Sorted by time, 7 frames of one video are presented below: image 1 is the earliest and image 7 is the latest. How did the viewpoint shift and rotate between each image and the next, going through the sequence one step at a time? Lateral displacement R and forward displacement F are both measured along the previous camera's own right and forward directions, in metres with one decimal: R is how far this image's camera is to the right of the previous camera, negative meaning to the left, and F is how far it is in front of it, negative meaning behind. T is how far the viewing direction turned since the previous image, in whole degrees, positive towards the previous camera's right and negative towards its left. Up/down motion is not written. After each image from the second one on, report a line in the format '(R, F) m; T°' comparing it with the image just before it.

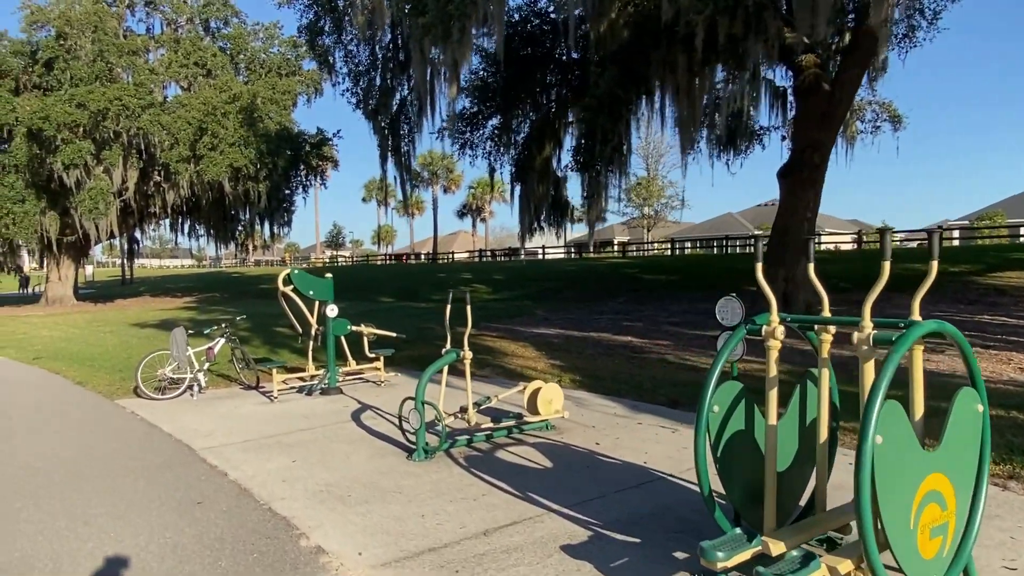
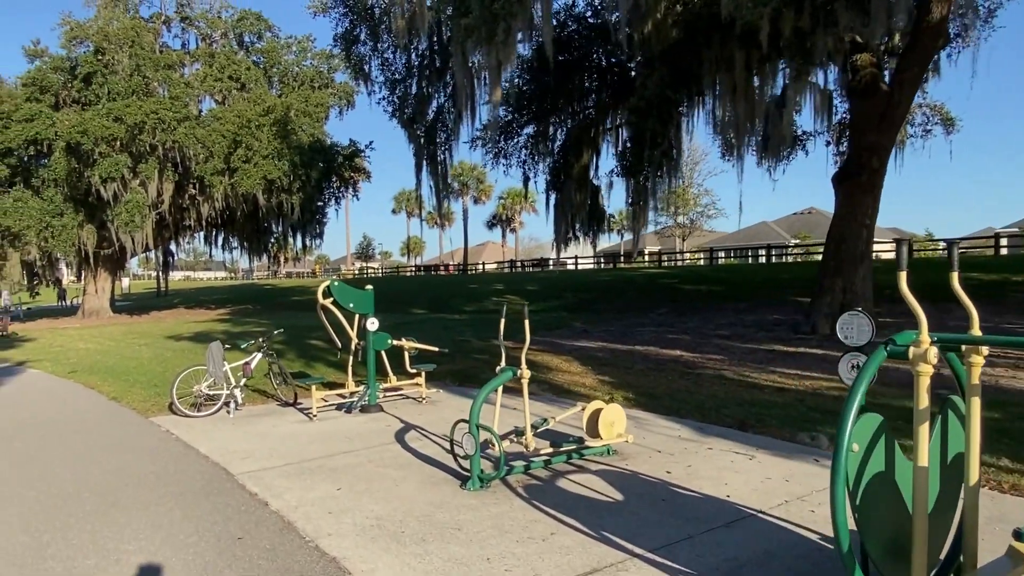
(-0.3, +0.5) m; -2°
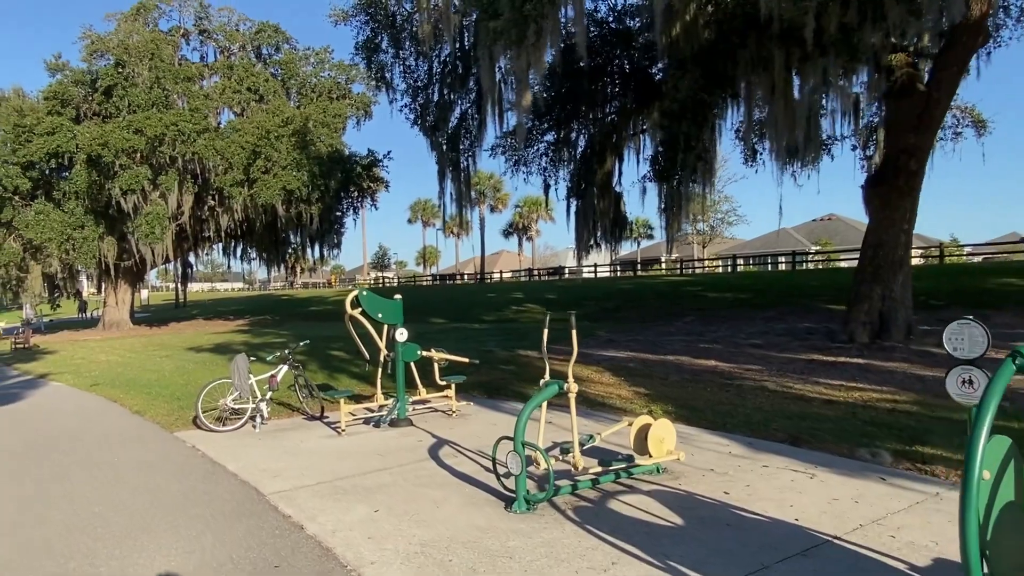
(-0.2, +0.3) m; -1°
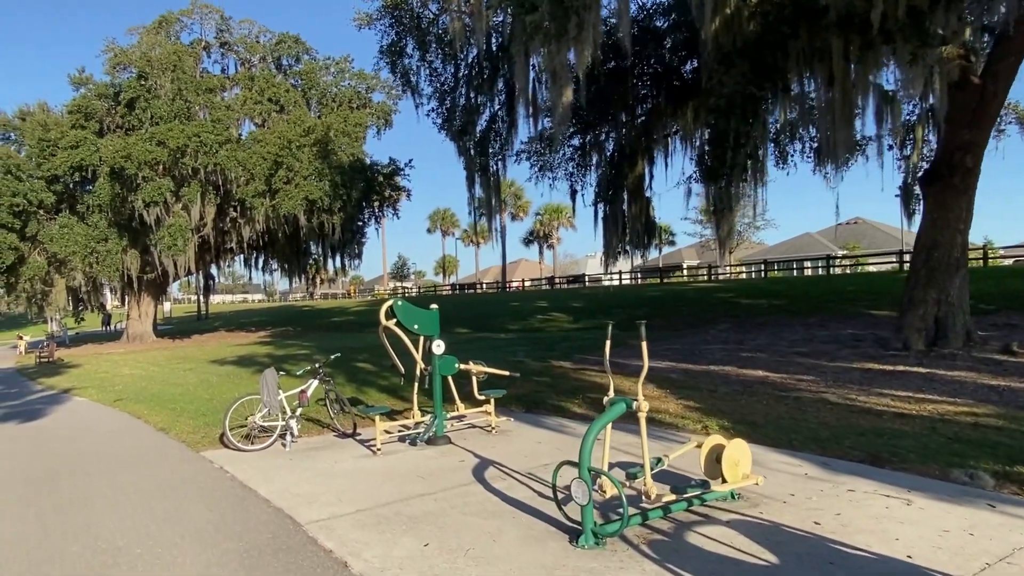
(-0.3, +0.5) m; -1°
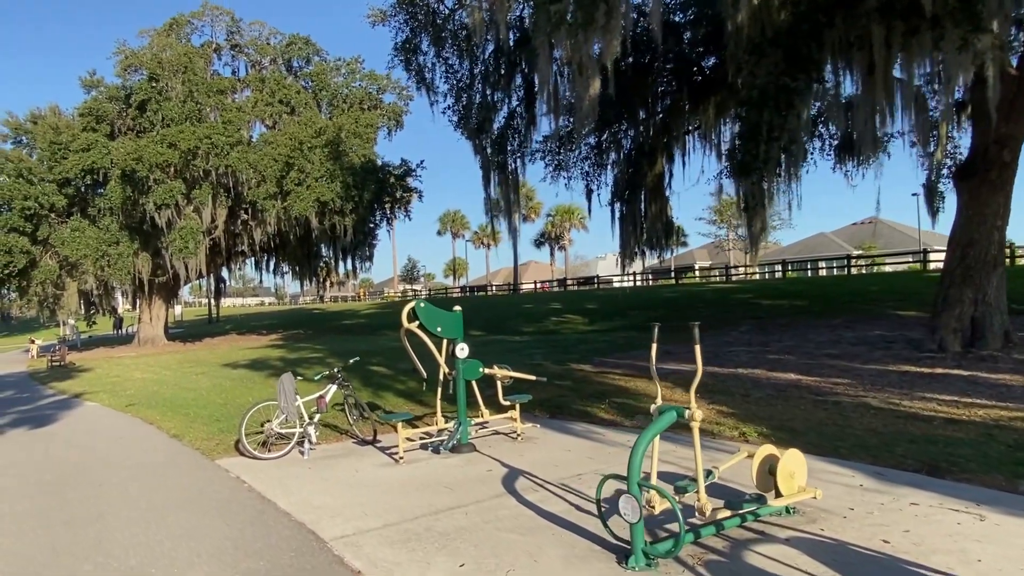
(-0.2, +0.3) m; -1°
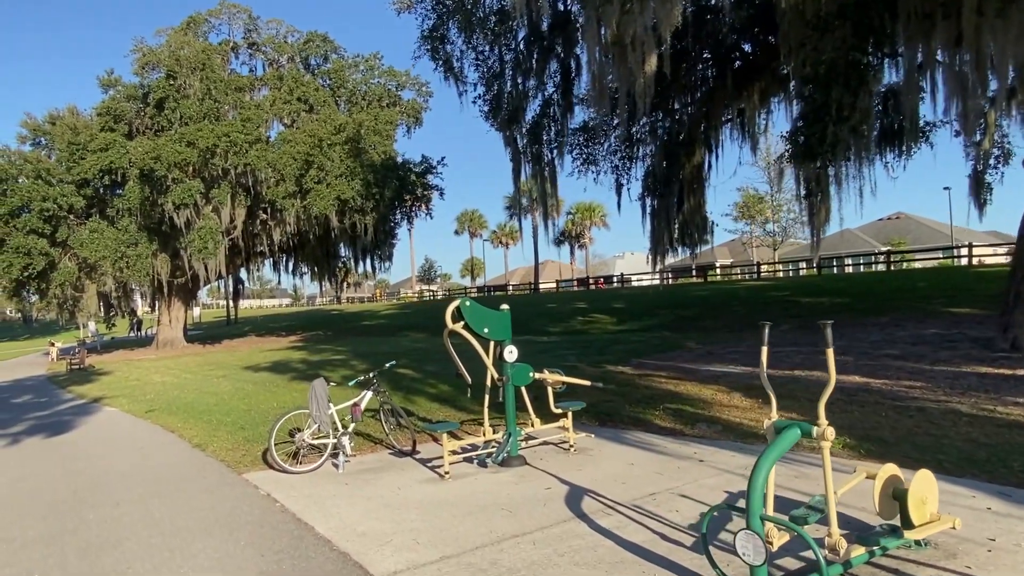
(-0.4, +0.7) m; -1°
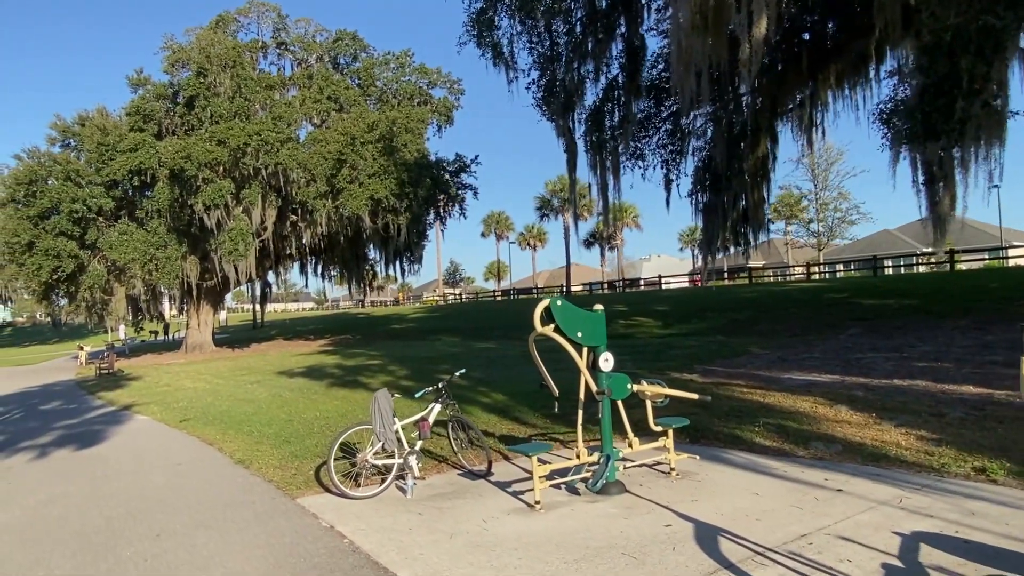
(-0.6, +0.9) m; -2°
